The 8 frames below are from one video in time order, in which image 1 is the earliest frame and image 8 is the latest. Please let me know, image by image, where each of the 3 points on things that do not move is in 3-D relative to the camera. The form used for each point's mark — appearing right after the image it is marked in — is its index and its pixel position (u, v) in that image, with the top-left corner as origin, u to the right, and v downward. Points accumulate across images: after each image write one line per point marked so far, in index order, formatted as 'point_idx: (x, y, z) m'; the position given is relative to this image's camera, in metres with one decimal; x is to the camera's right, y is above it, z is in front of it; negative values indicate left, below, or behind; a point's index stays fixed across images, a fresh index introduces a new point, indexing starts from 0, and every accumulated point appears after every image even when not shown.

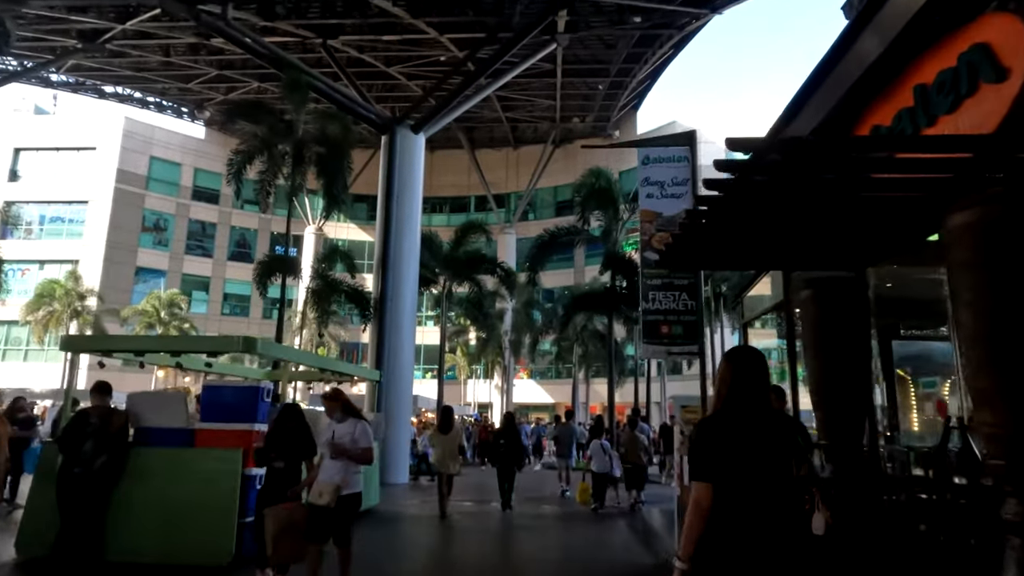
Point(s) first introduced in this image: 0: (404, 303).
0: (-2.8, -0.4, +17.0) m
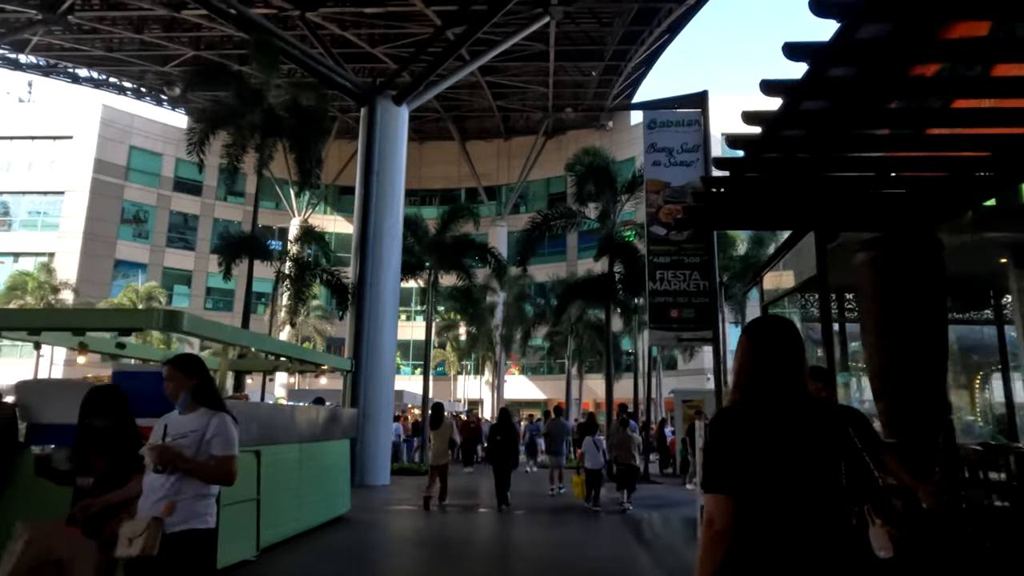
0: (-3.0, 0.0, +15.6) m
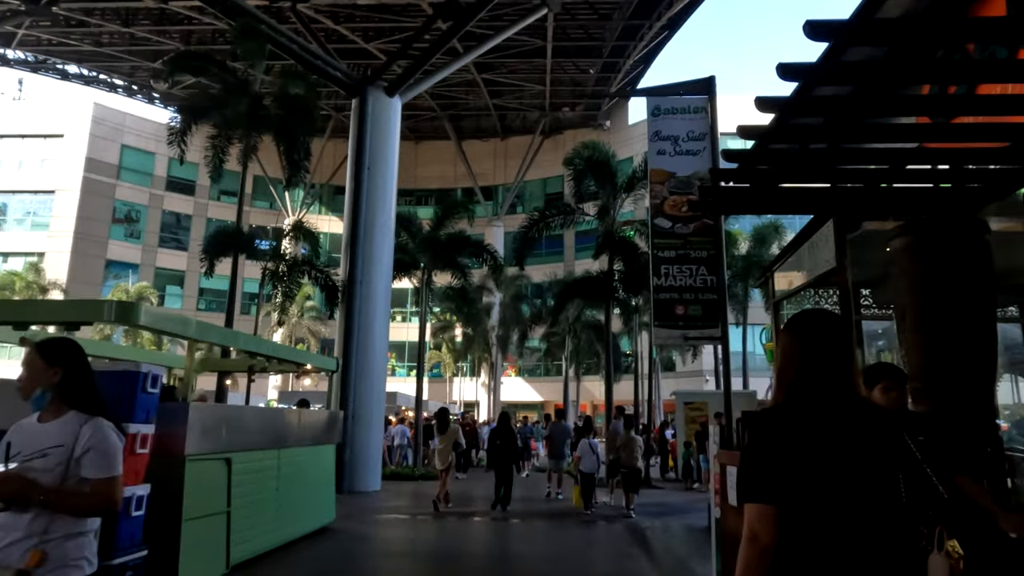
0: (-3.1, 0.0, +15.0) m
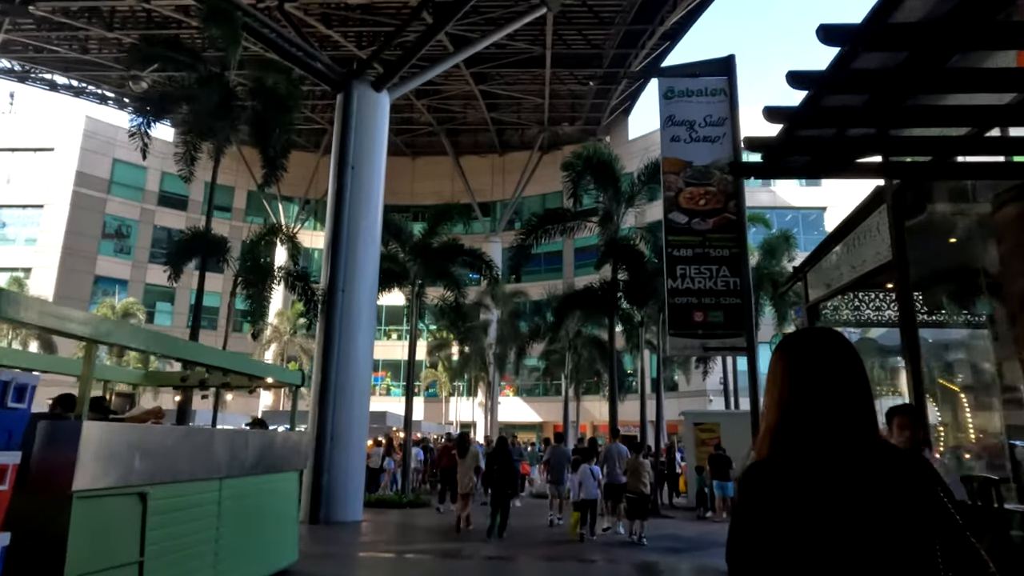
0: (-3.1, -0.2, +13.7) m
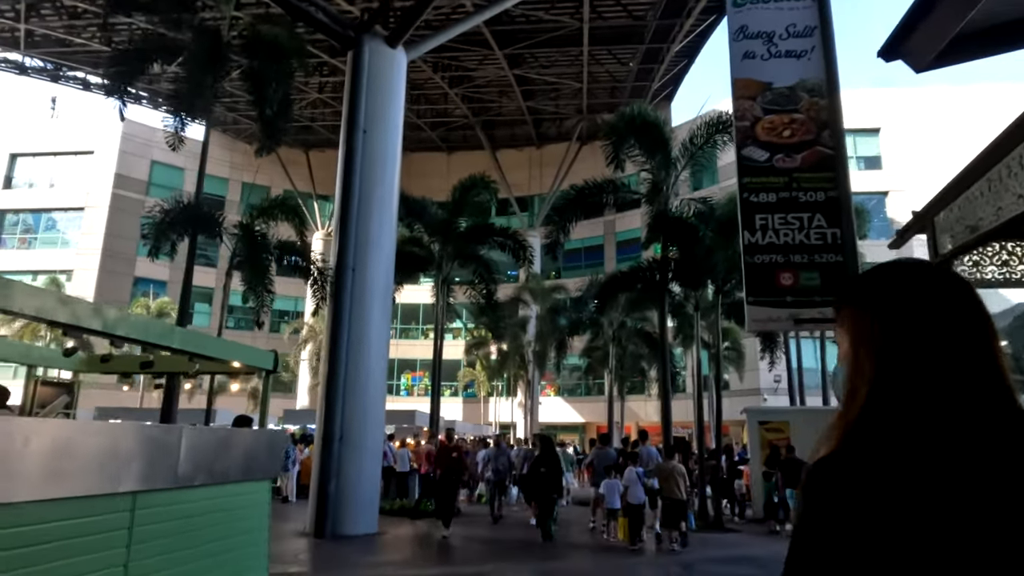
0: (-2.5, +0.2, +12.1) m
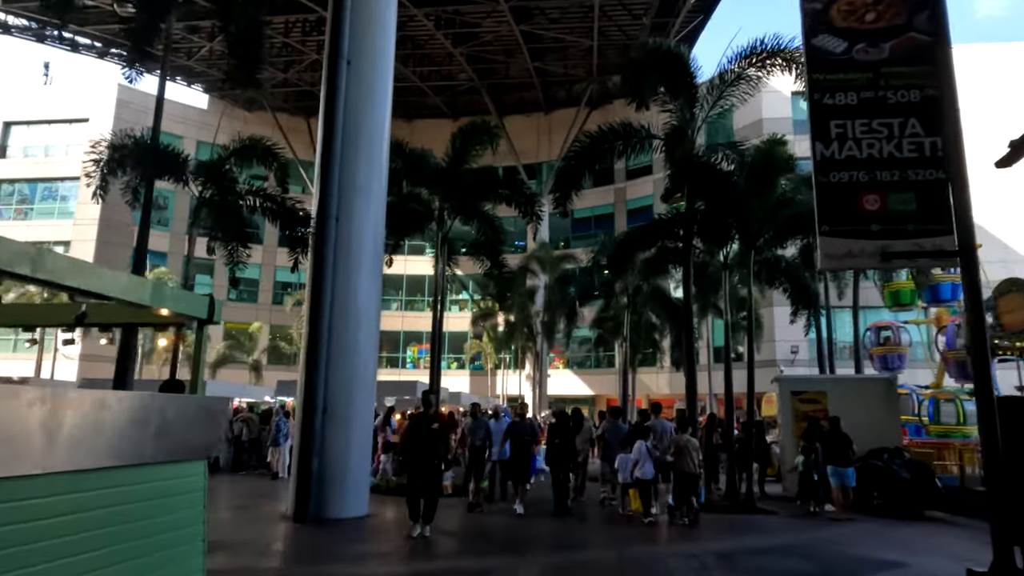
0: (-2.4, +1.0, +10.6) m
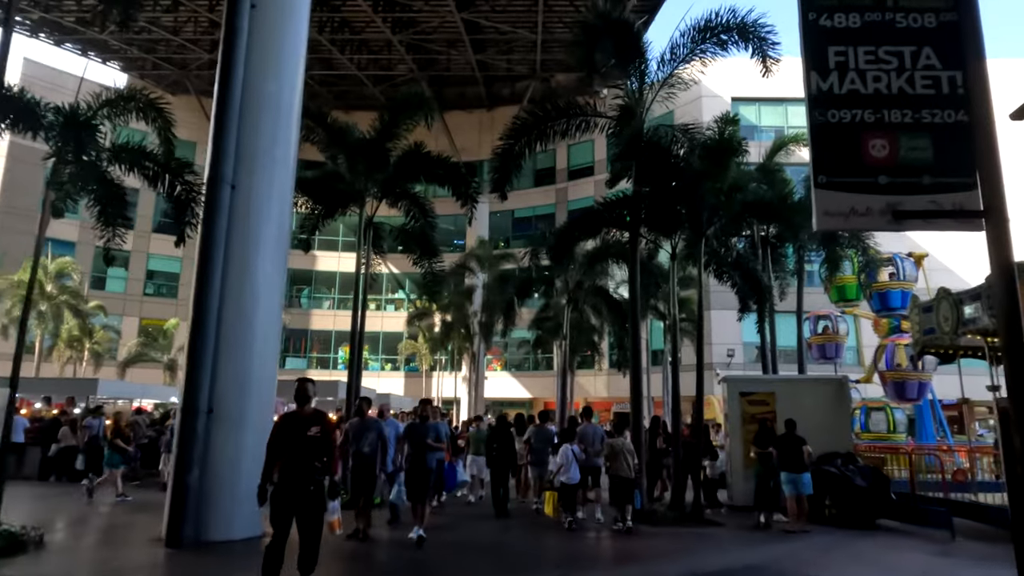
0: (-3.4, +1.2, +9.1) m
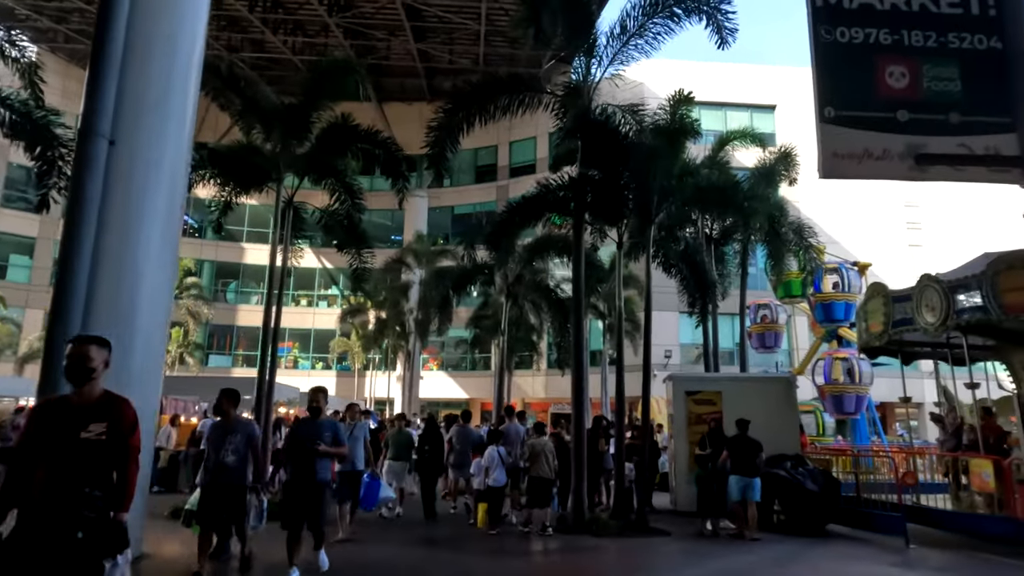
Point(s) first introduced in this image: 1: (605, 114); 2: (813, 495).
0: (-4.2, +1.5, +7.7) m
1: (+1.6, +2.9, +11.3) m
2: (+4.4, -3.1, +9.8) m
